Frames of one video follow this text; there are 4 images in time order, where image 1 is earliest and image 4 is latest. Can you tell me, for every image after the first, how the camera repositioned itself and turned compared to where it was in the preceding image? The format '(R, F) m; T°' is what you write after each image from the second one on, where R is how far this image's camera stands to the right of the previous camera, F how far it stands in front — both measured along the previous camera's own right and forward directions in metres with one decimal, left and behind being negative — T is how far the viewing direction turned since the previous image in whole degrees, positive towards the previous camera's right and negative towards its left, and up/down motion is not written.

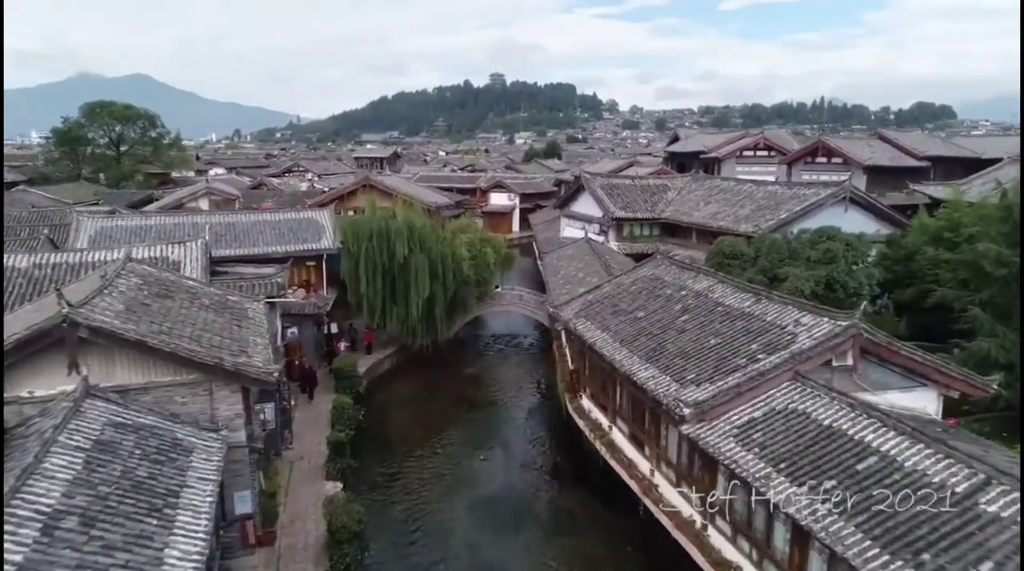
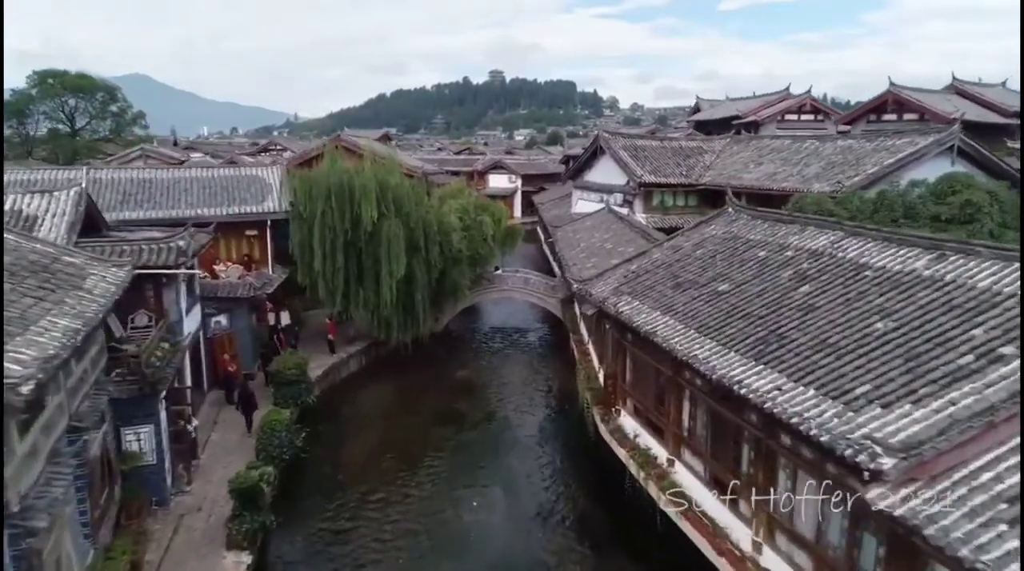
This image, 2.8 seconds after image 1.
(-0.1, +6.9) m; 0°
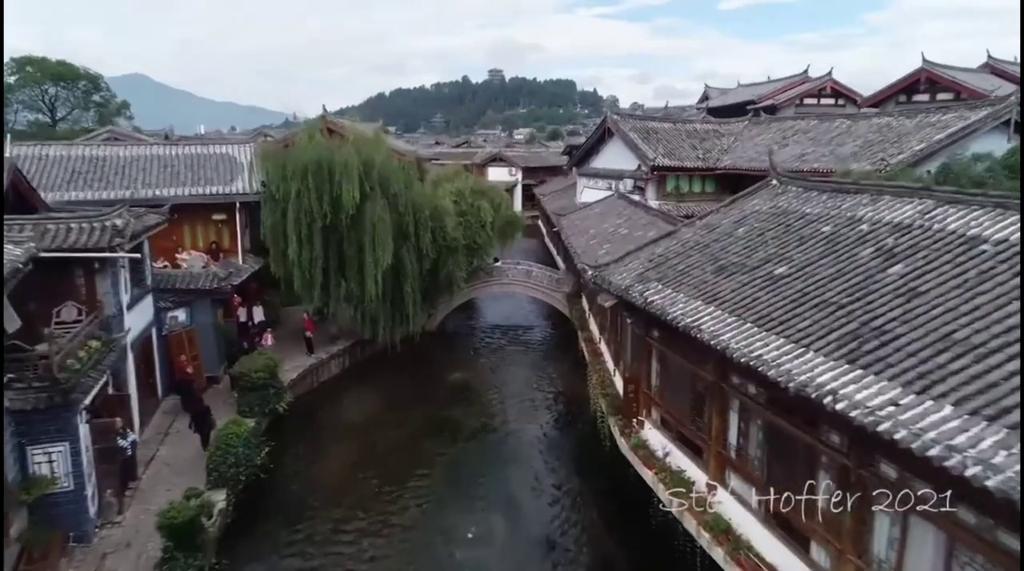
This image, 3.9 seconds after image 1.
(0.0, +2.5) m; 0°
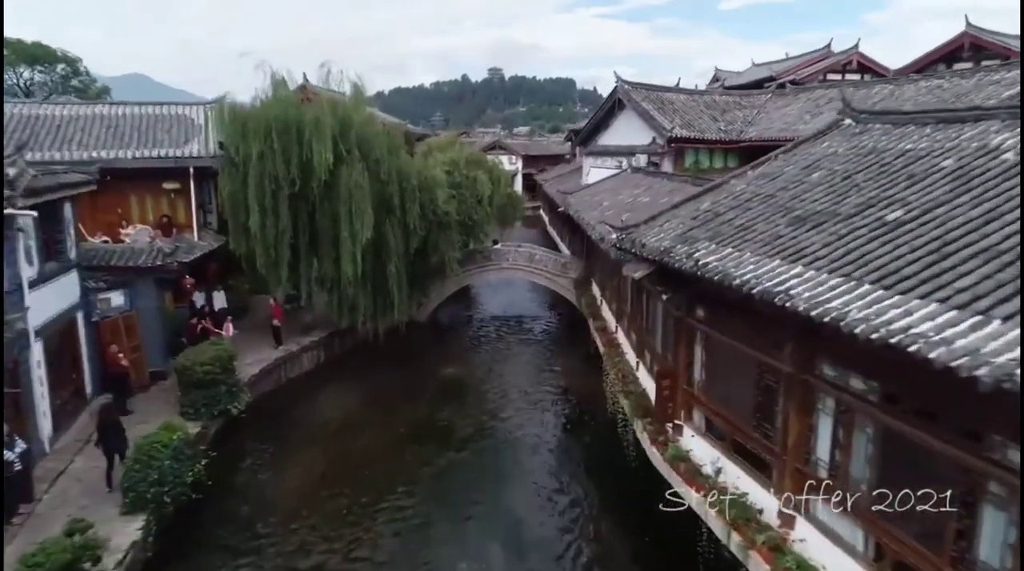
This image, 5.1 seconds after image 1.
(0.0, +2.8) m; 0°
